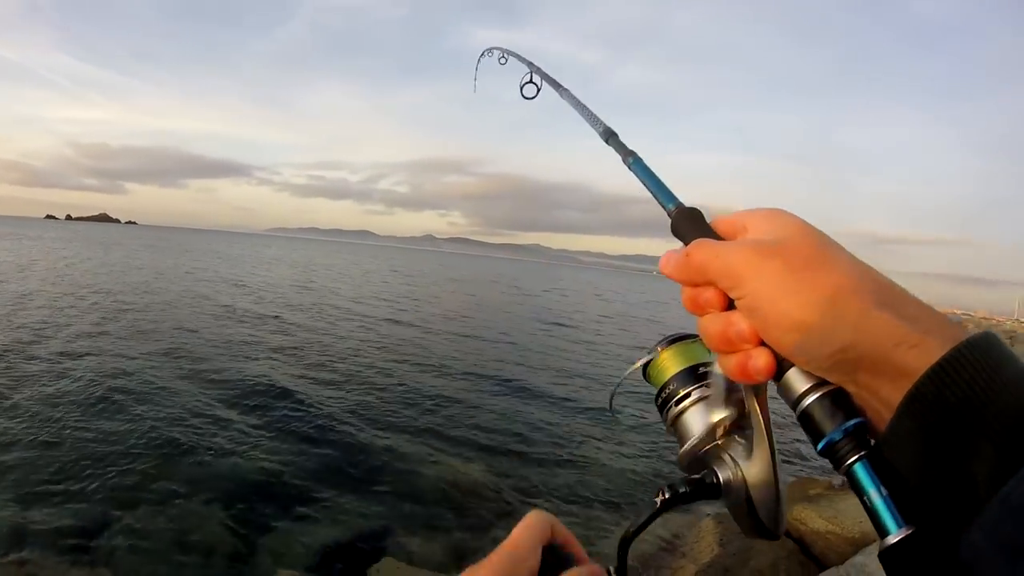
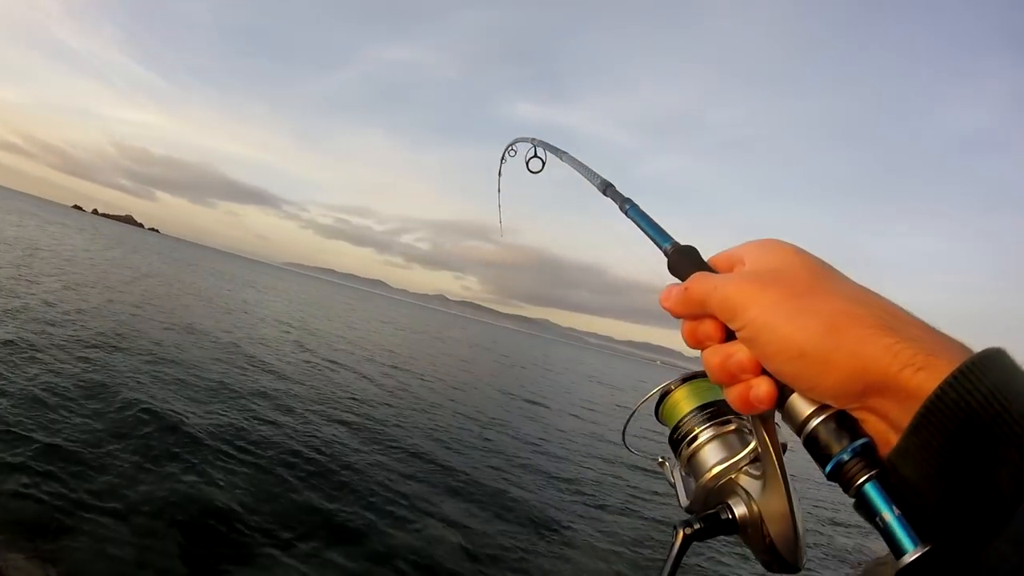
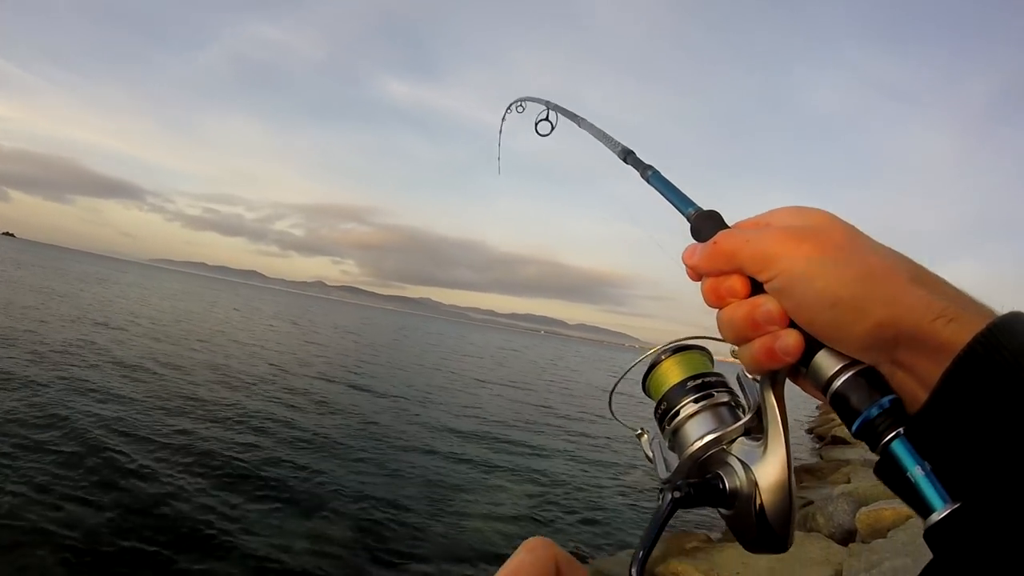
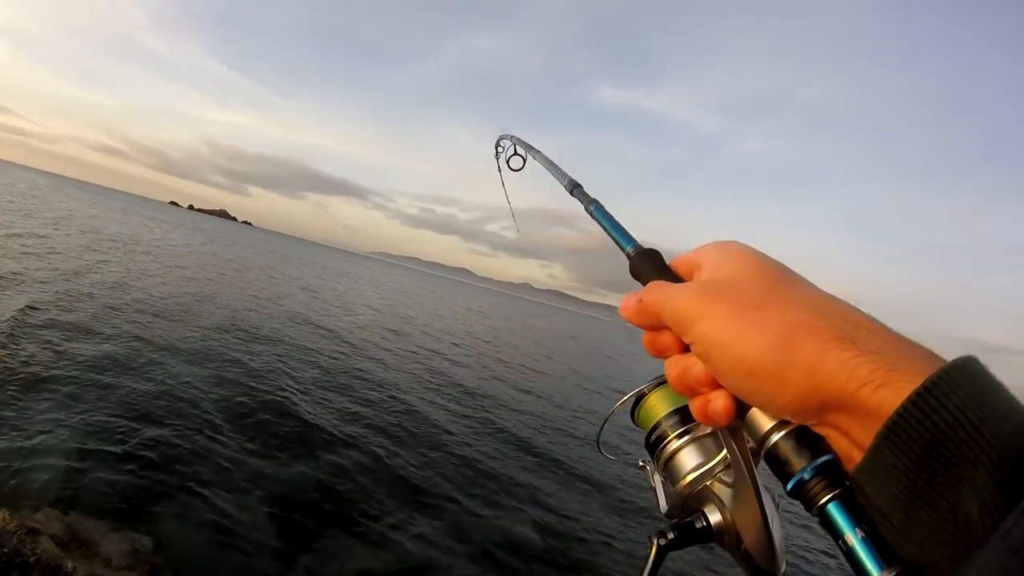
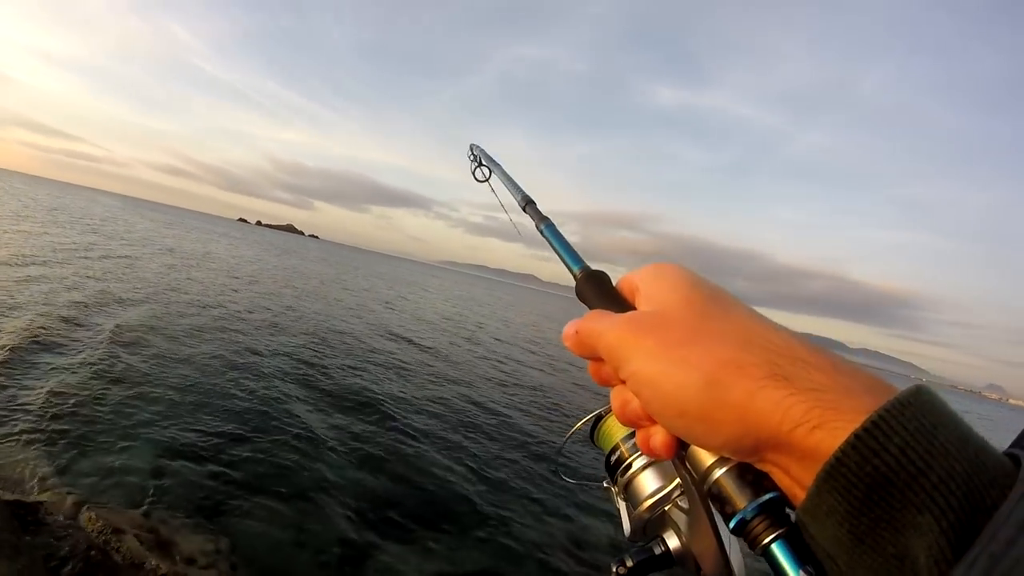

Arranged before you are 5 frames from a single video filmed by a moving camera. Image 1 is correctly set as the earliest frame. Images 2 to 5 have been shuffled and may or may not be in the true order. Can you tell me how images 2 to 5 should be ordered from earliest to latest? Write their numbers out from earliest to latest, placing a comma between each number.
5, 4, 2, 3
